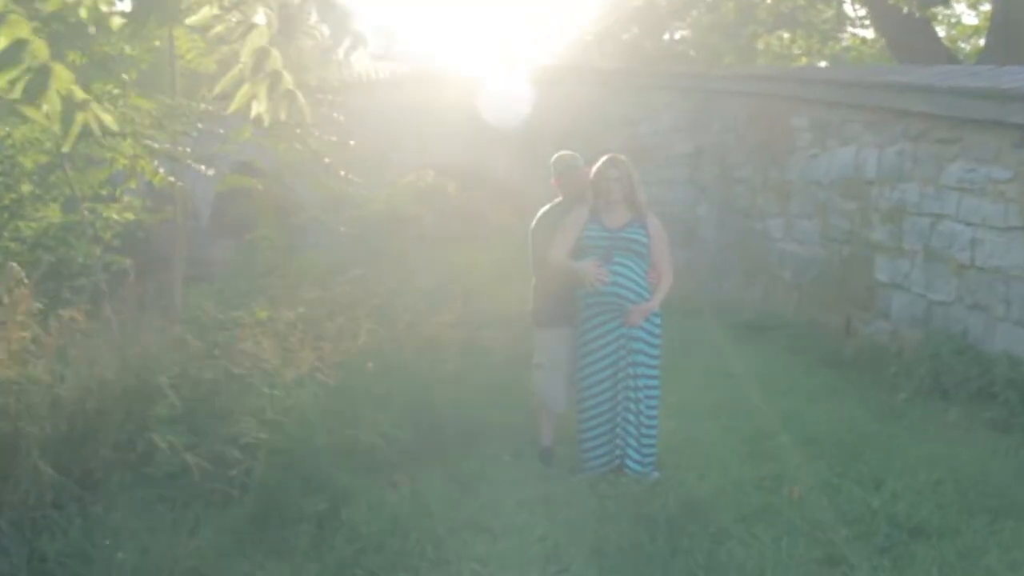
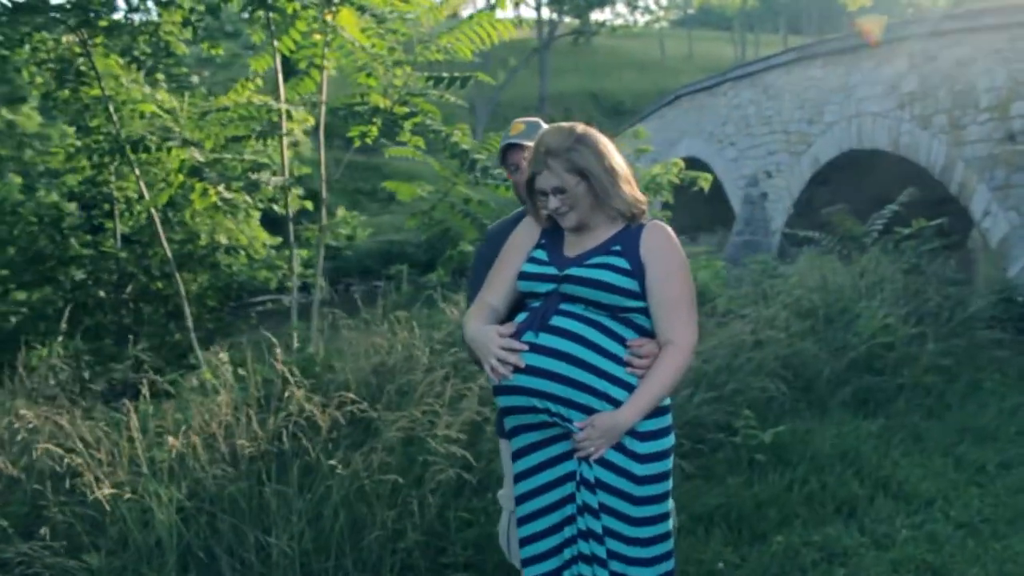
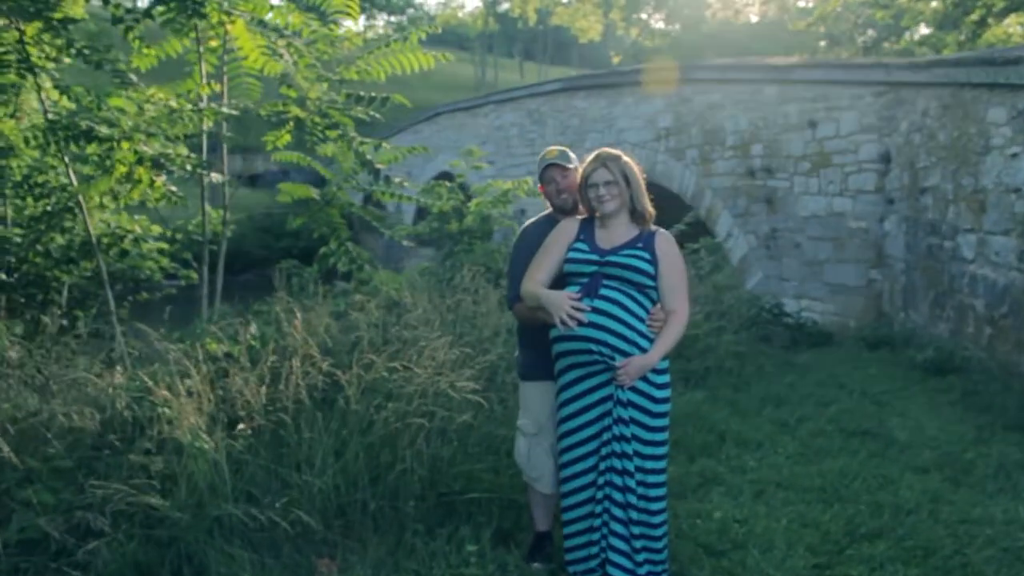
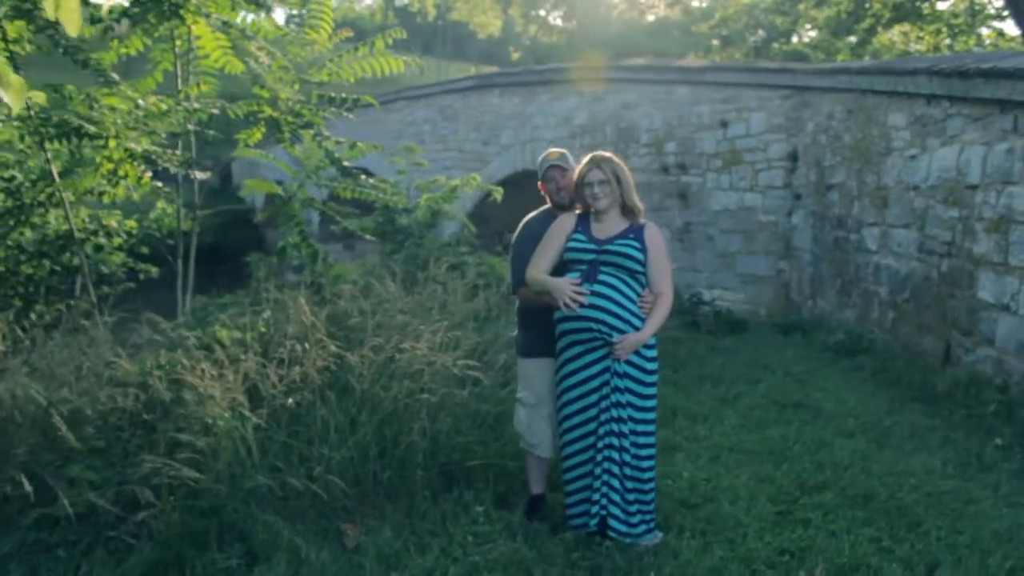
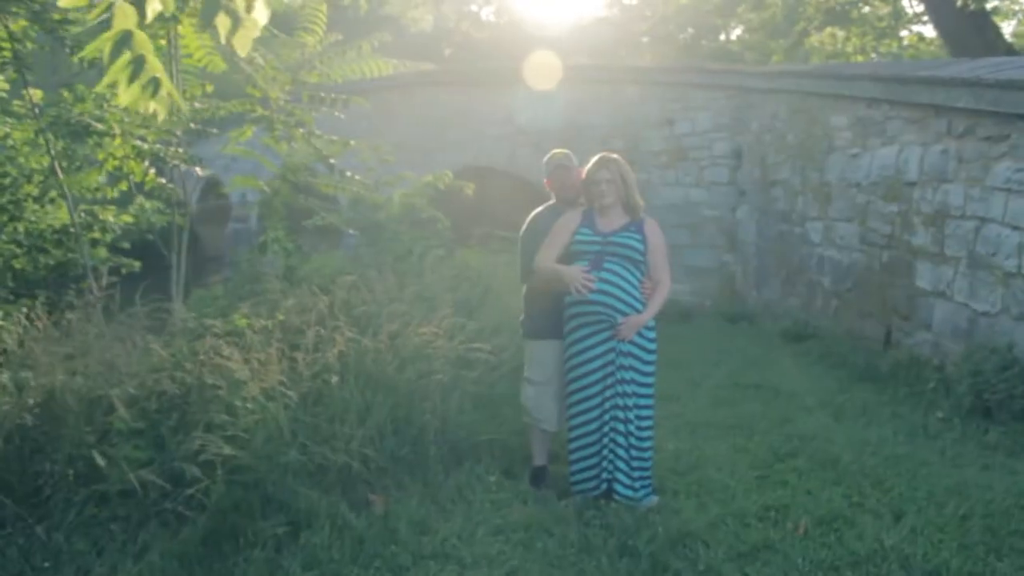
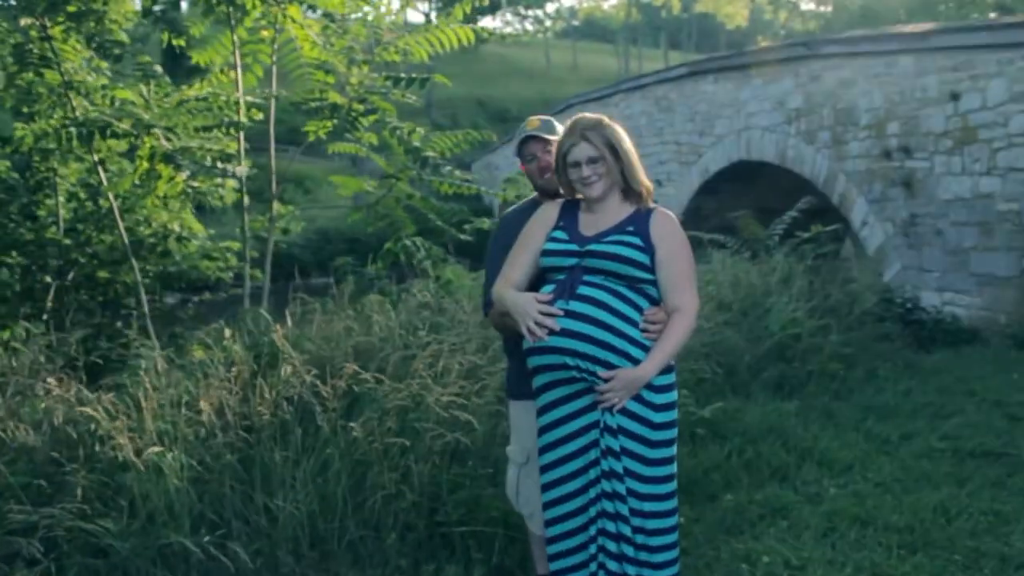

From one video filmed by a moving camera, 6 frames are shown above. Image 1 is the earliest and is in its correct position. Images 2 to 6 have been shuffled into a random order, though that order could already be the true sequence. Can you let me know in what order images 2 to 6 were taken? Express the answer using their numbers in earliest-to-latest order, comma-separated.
5, 4, 3, 6, 2
